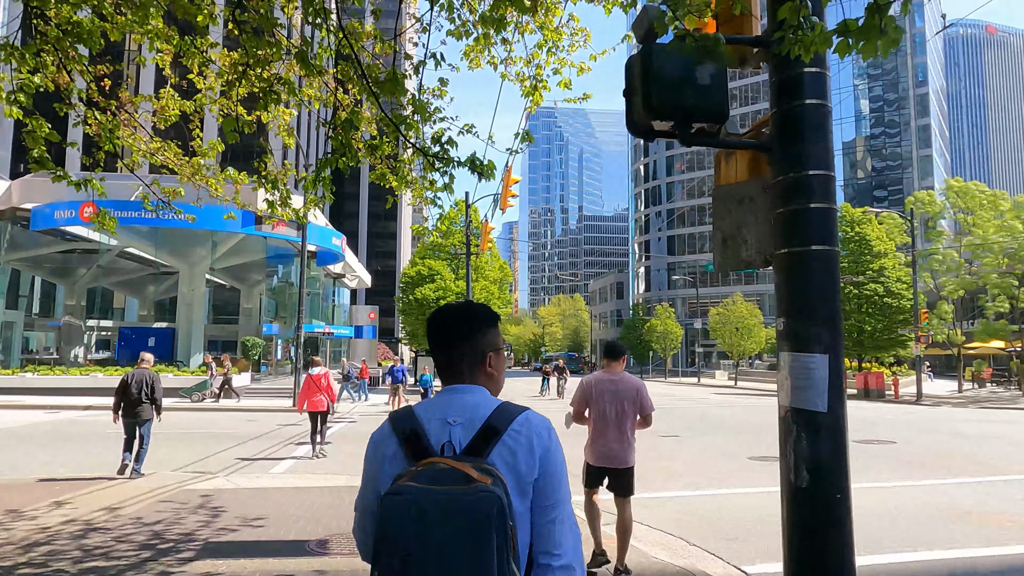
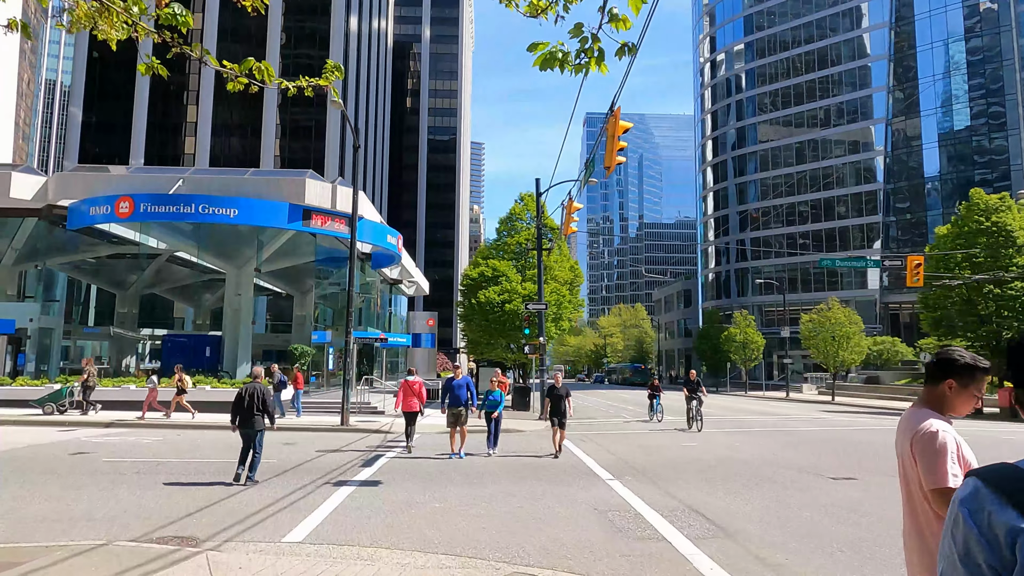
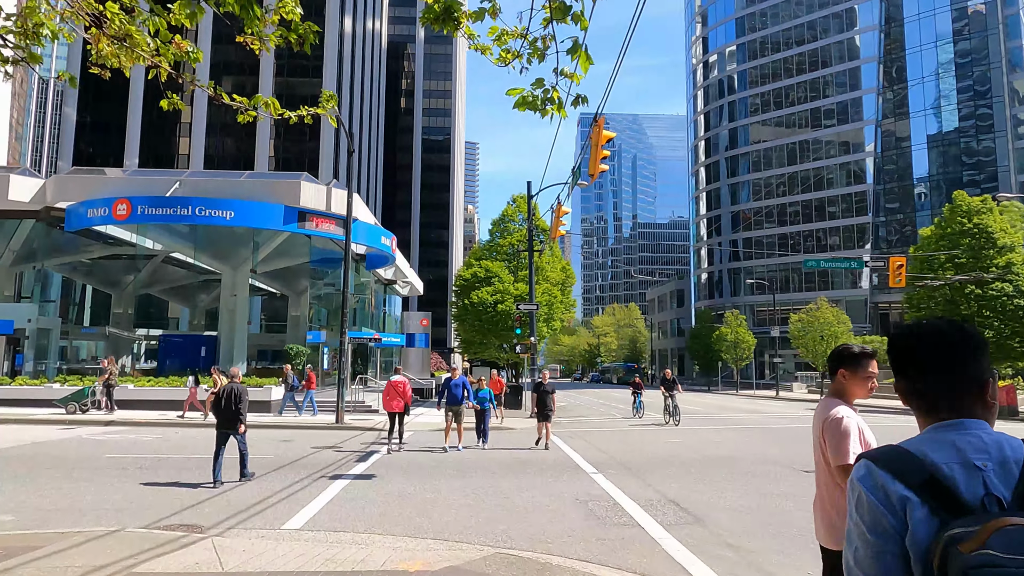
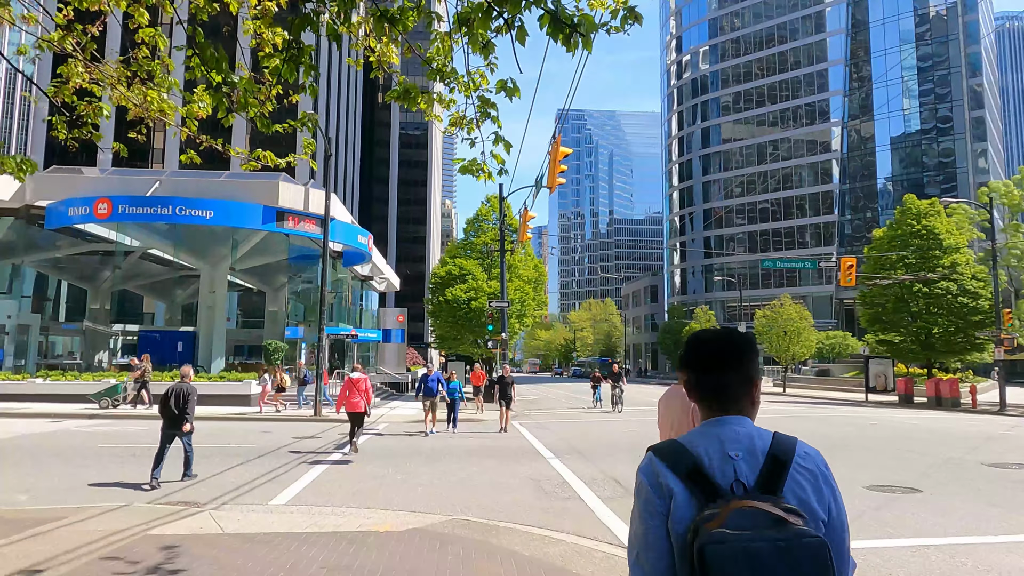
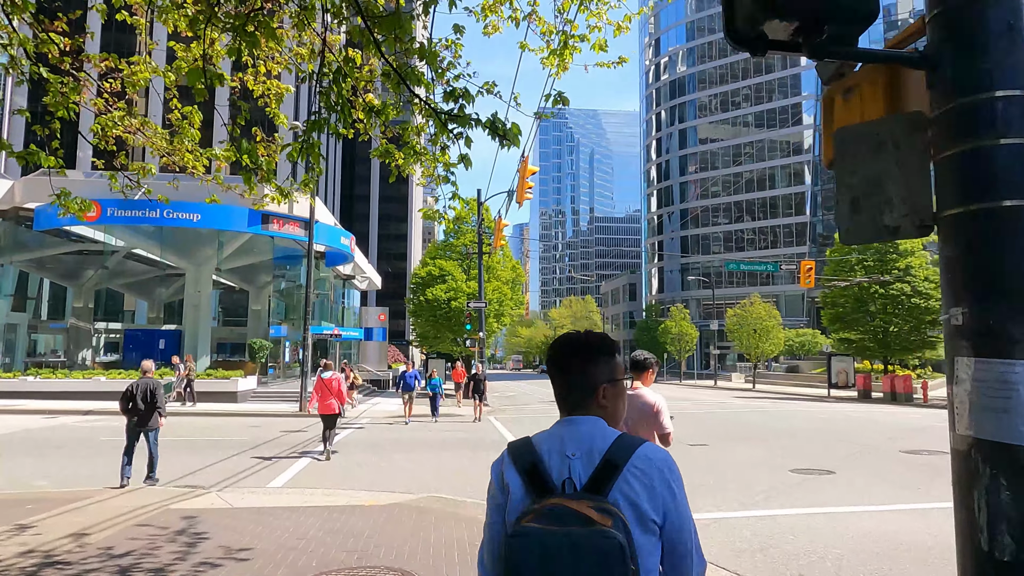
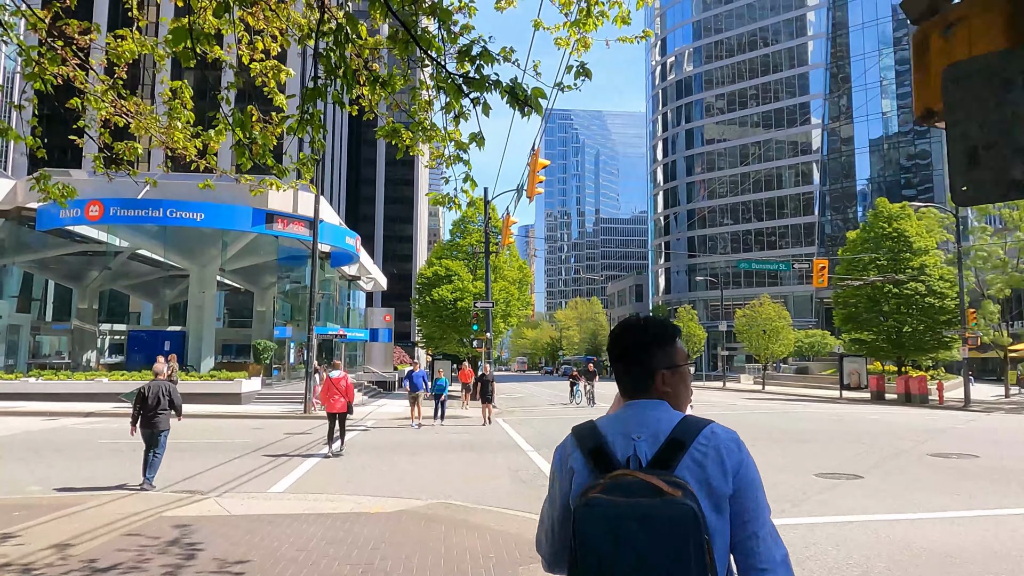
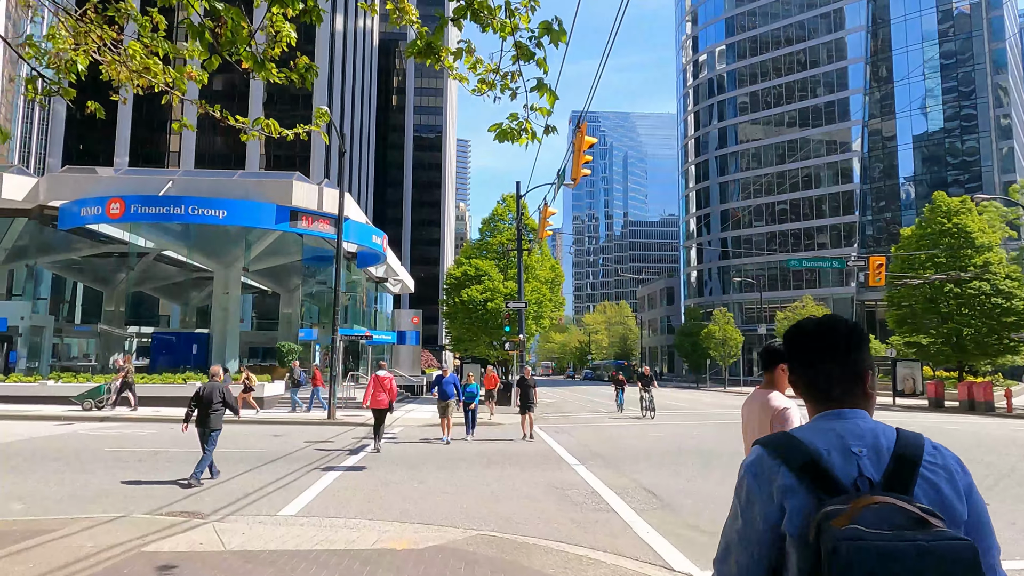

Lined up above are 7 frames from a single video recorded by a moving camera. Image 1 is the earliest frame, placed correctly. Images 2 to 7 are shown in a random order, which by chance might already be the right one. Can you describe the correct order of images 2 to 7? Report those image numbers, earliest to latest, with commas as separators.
5, 6, 4, 7, 3, 2
